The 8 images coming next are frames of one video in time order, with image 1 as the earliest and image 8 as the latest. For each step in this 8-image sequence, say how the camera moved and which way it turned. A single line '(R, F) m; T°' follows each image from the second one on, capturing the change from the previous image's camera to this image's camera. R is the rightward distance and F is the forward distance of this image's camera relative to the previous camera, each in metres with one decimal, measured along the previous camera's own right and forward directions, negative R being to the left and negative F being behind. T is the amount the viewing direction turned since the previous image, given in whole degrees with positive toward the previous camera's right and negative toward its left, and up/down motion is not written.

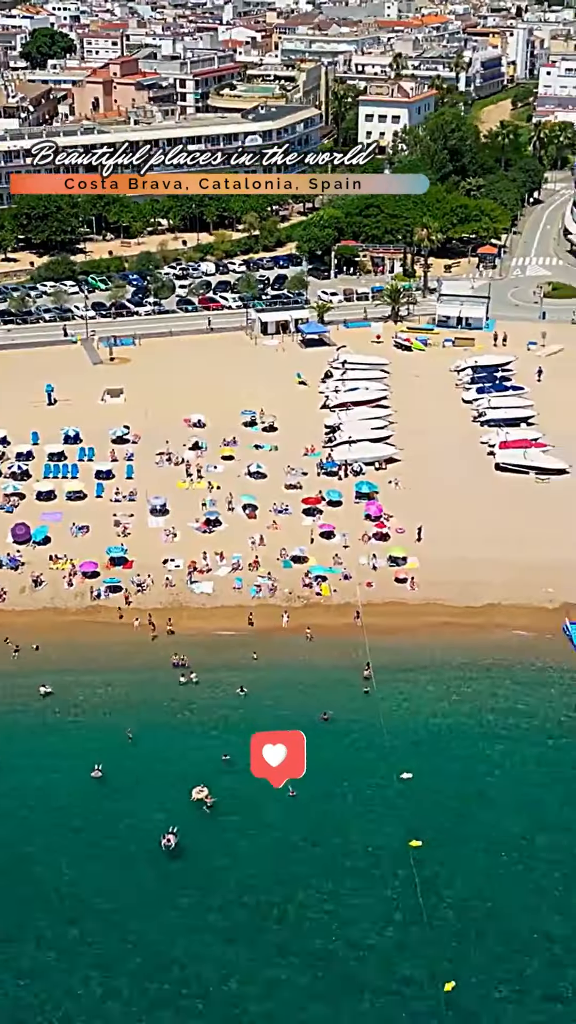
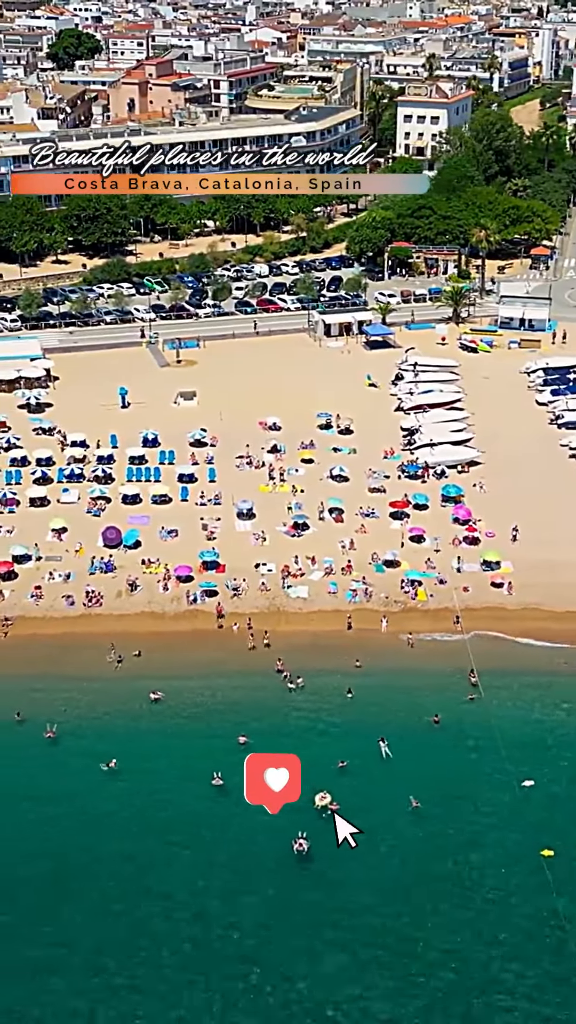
(-4.3, +0.2) m; 0°
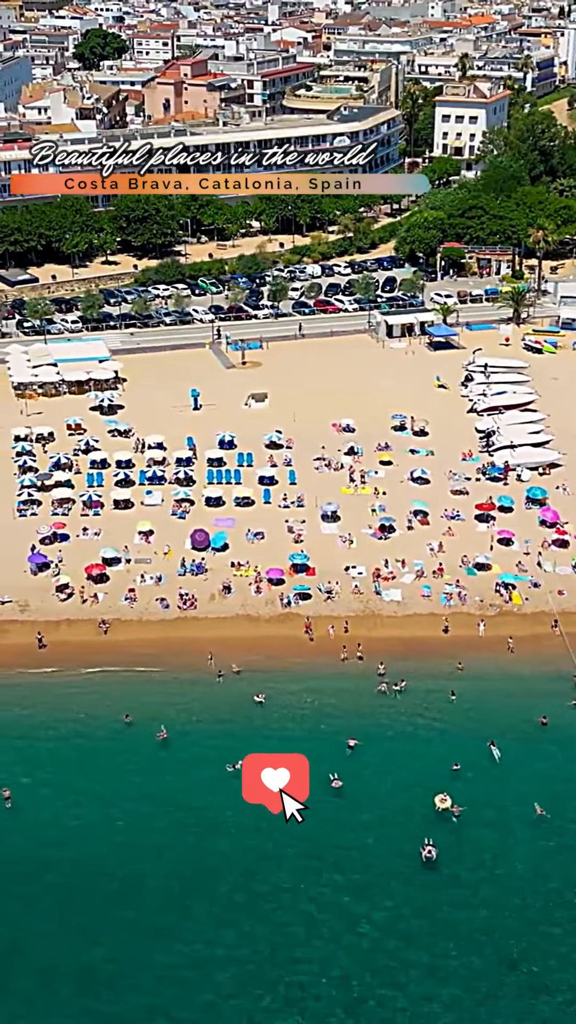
(-4.1, +0.2) m; 0°
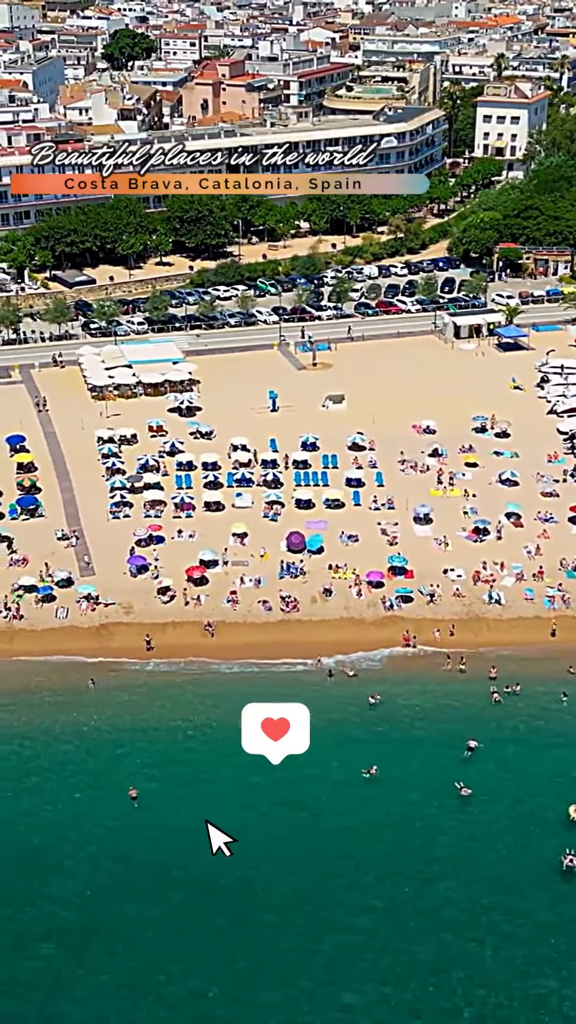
(-4.5, +0.2) m; 0°
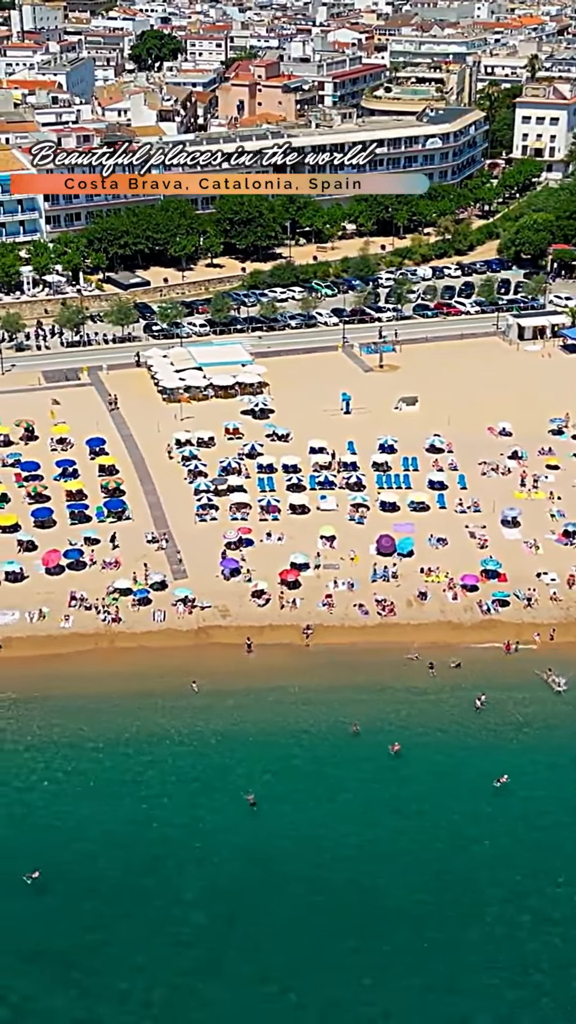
(-4.2, +0.2) m; 0°
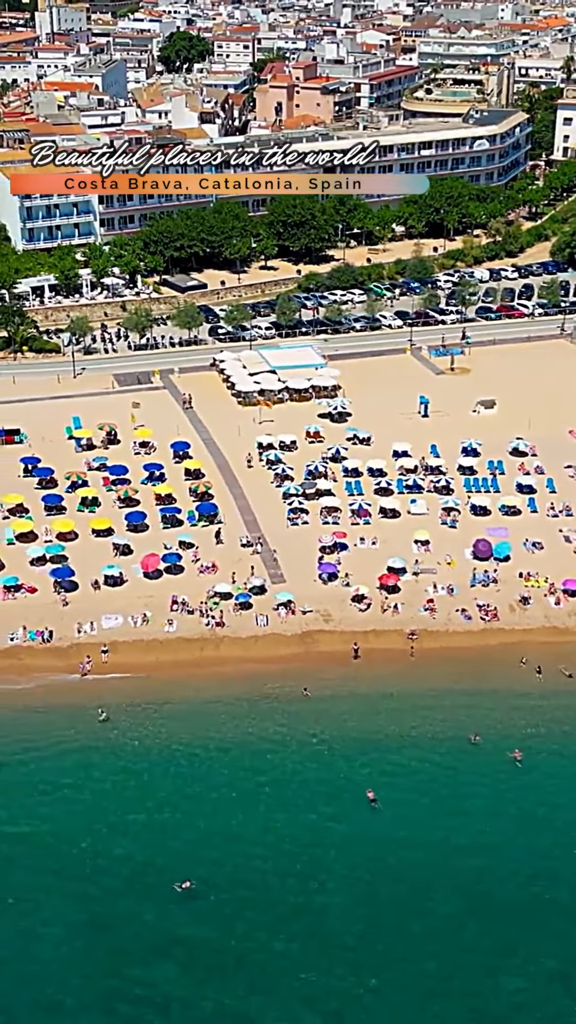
(-4.4, +0.2) m; 0°
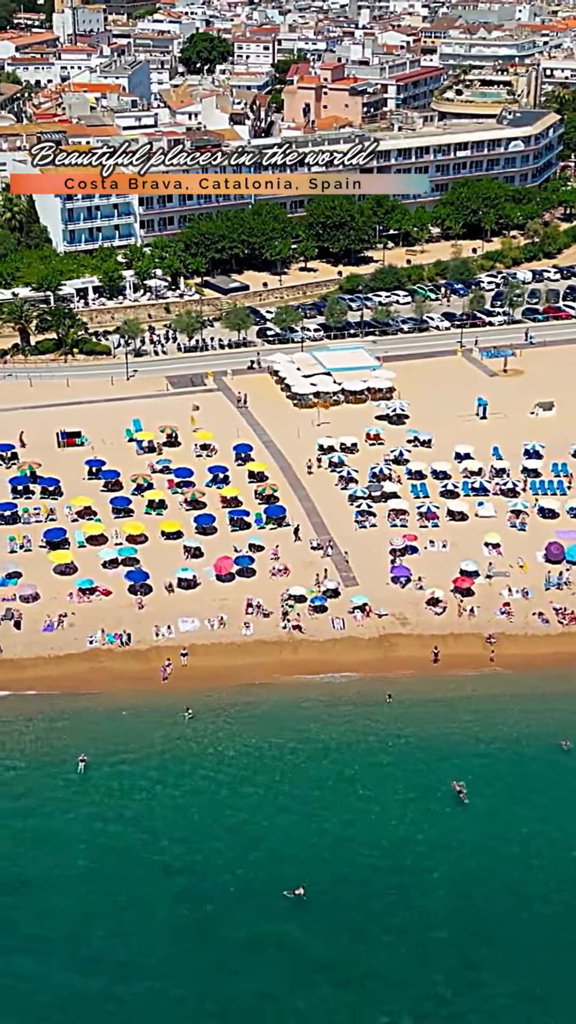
(-3.3, +0.1) m; 0°
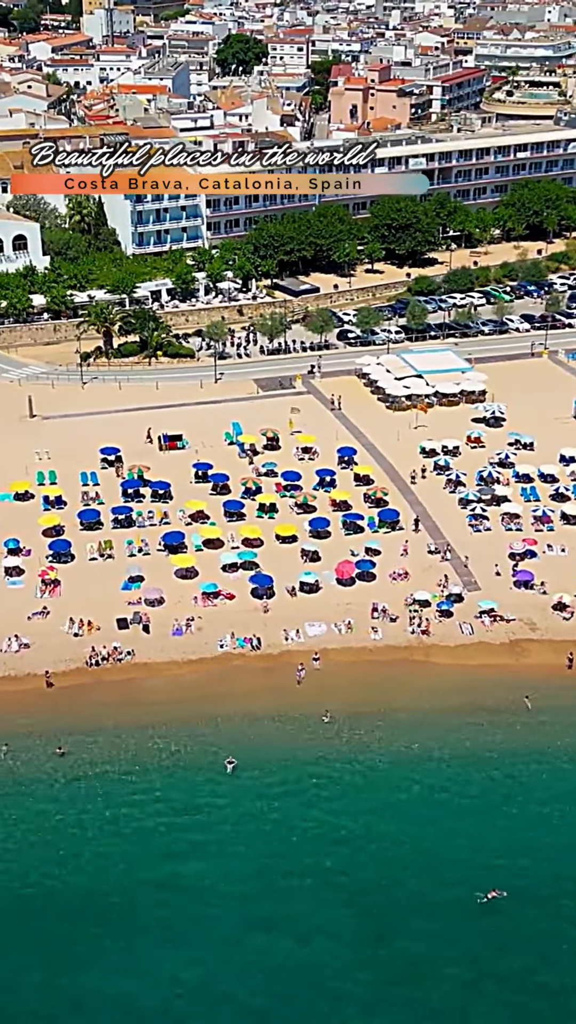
(-5.5, +0.3) m; 0°
